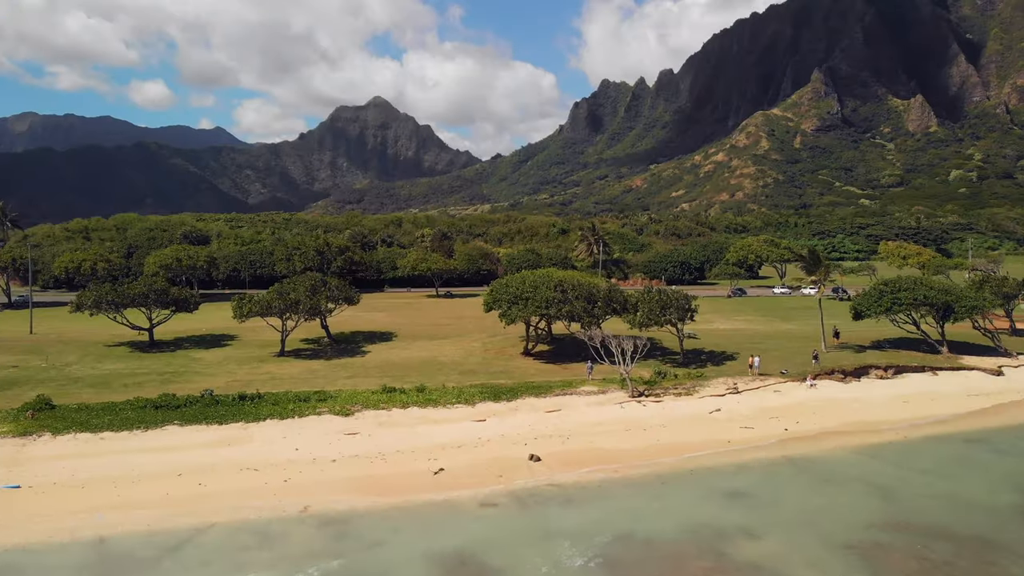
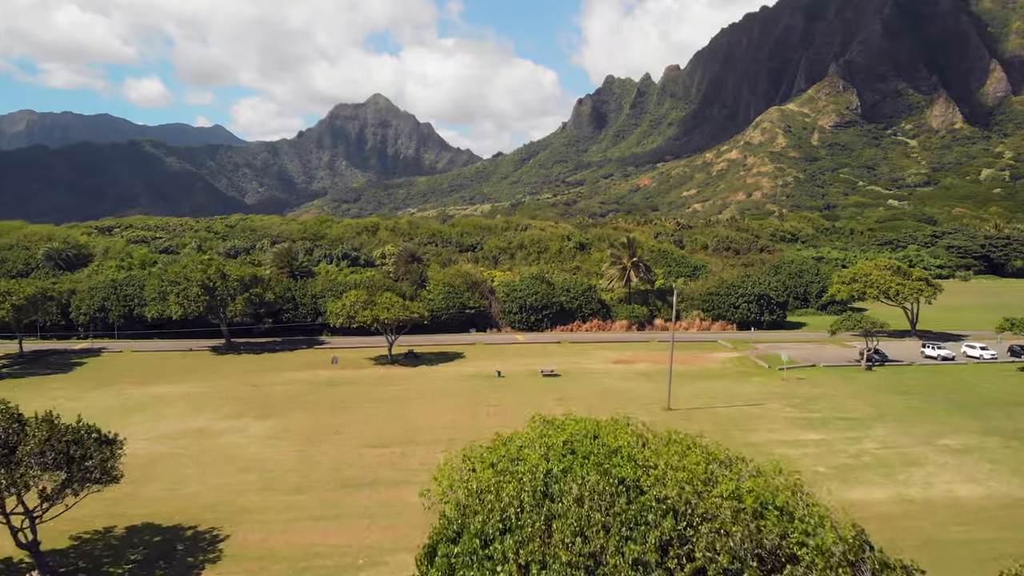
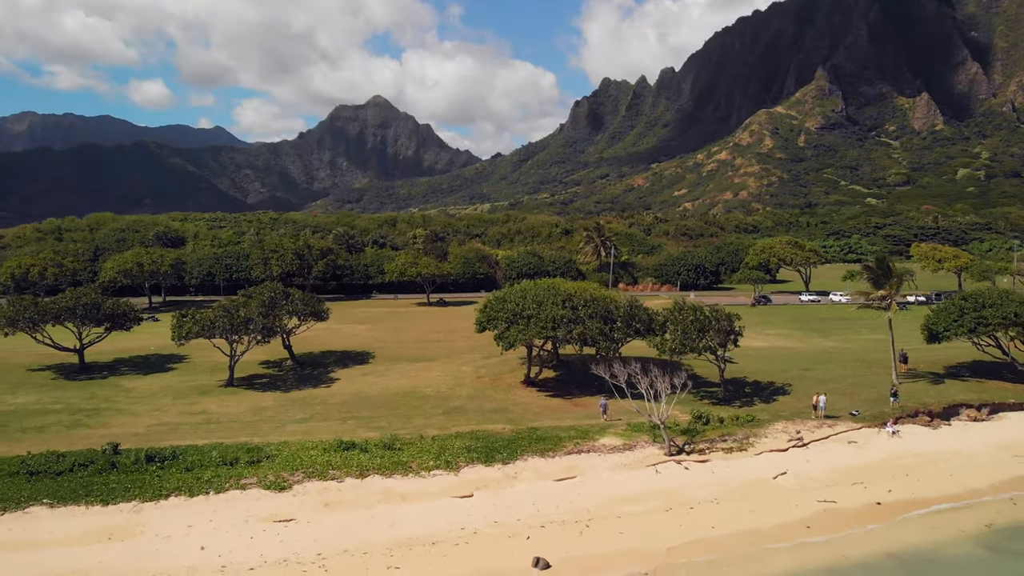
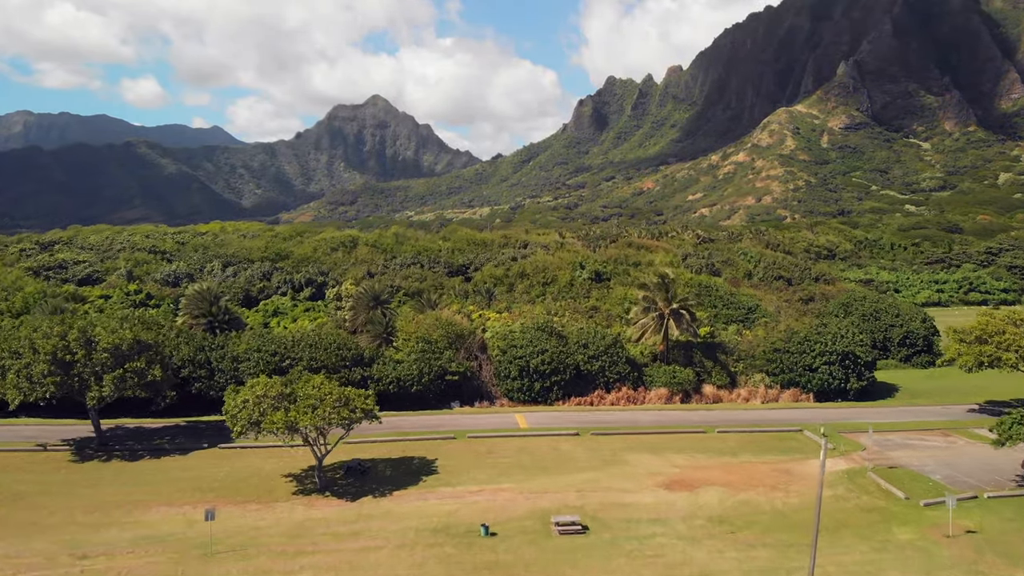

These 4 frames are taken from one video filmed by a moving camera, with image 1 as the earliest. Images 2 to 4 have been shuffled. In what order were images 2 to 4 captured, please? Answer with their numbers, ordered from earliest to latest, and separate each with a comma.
3, 2, 4
